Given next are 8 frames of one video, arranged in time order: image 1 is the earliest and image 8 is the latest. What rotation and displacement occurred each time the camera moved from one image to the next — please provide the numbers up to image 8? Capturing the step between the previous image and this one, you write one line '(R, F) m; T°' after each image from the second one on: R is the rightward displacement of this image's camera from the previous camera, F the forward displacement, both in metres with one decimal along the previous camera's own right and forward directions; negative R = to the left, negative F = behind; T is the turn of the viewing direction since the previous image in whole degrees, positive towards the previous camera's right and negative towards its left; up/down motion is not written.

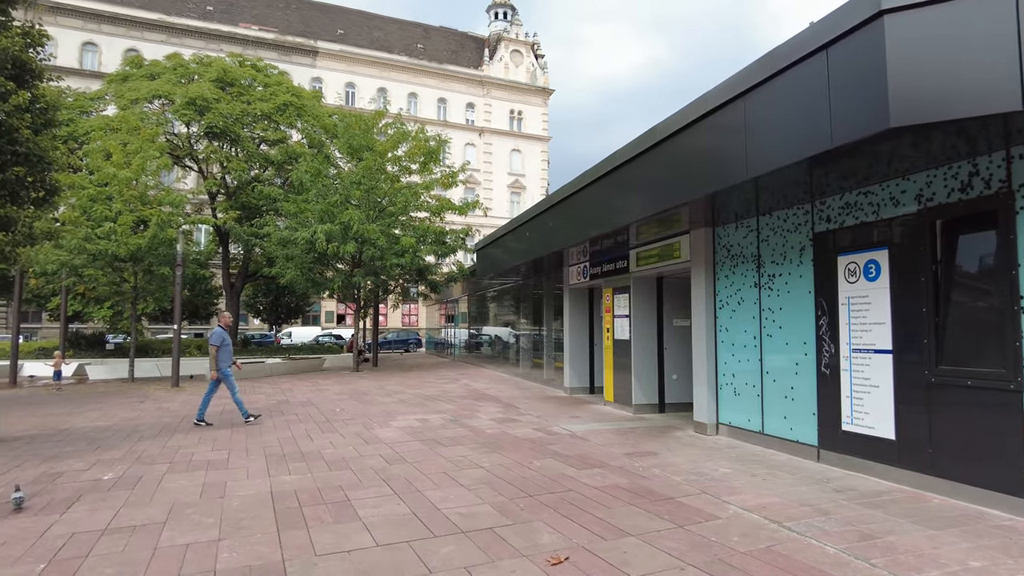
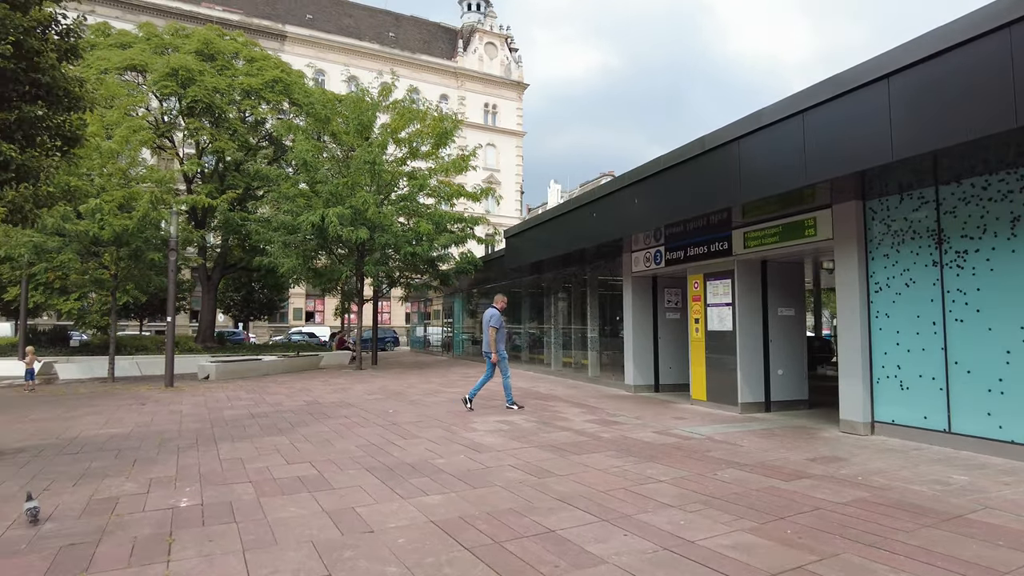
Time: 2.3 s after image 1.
(-2.1, +1.5) m; +5°
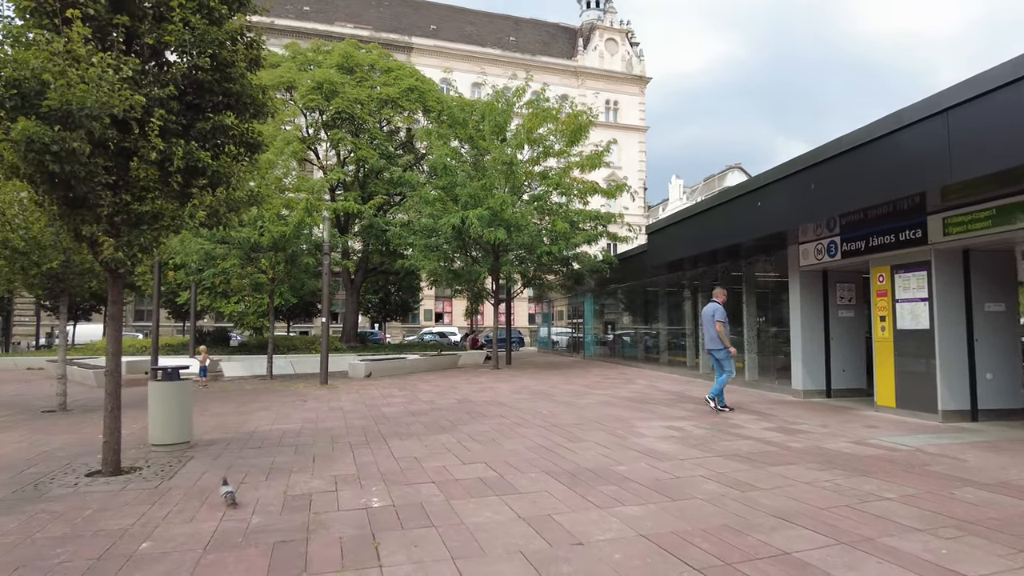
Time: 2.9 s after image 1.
(-0.6, +0.3) m; -10°
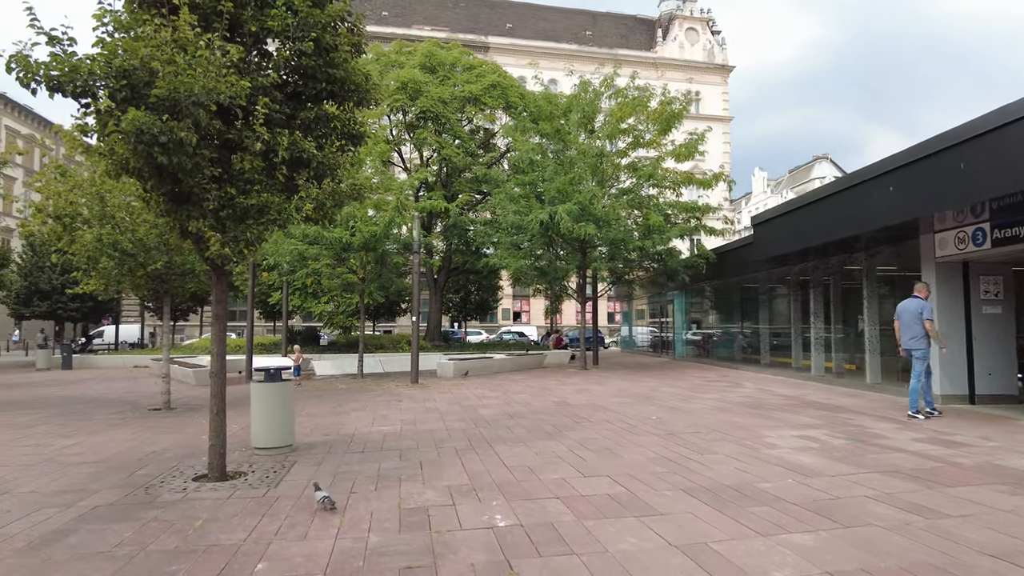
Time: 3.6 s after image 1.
(-0.5, +0.6) m; -6°
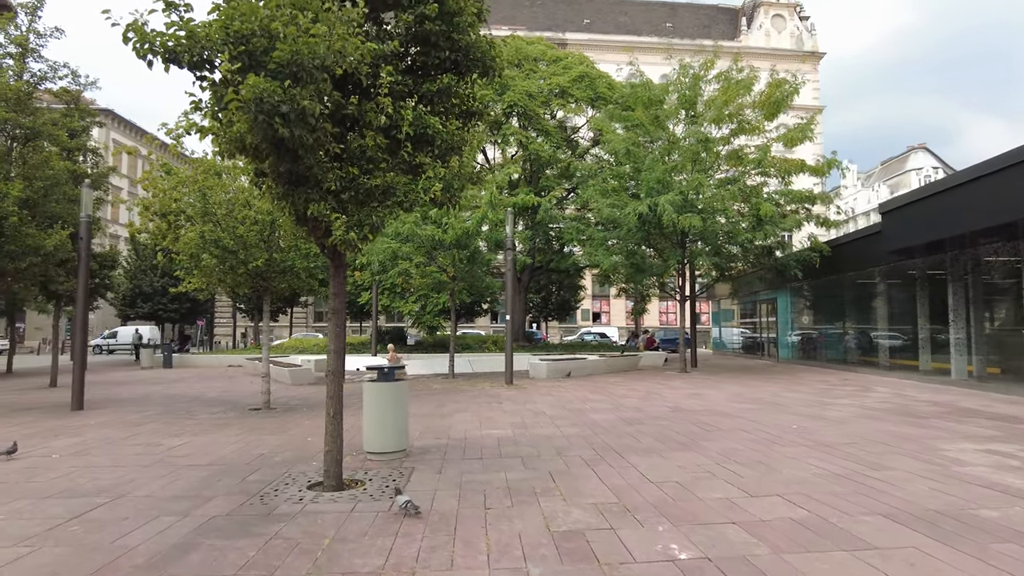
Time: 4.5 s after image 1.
(-0.6, +0.7) m; -6°
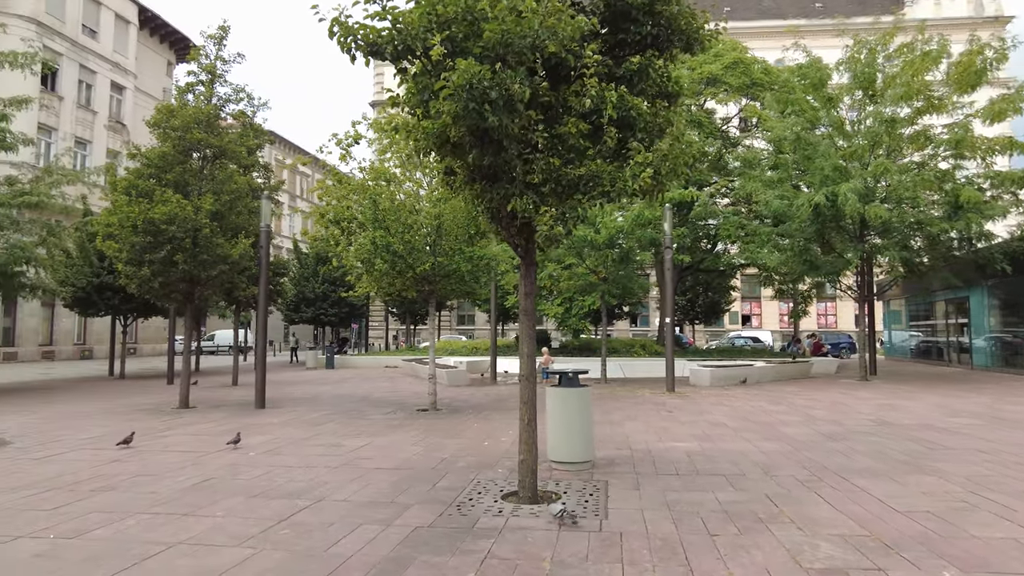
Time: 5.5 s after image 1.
(-0.6, +0.4) m; -11°
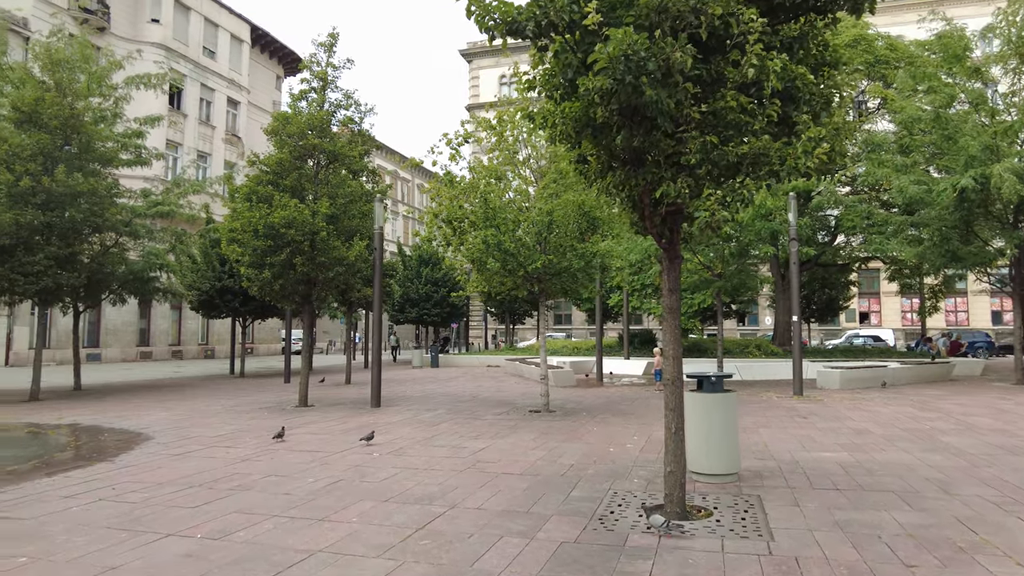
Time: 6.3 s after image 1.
(-0.4, +0.4) m; -8°
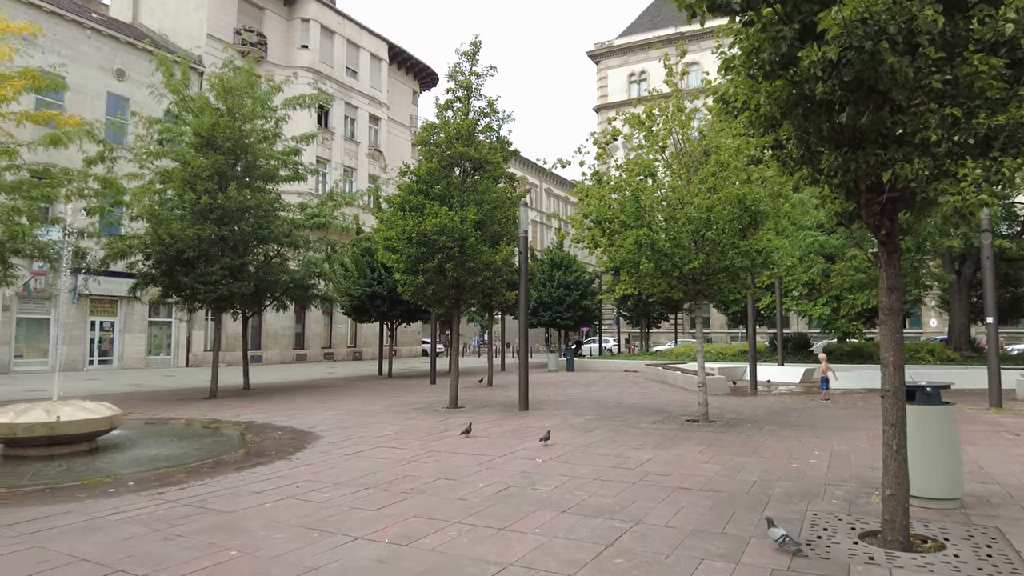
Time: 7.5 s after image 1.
(-0.4, +0.2) m; -11°
